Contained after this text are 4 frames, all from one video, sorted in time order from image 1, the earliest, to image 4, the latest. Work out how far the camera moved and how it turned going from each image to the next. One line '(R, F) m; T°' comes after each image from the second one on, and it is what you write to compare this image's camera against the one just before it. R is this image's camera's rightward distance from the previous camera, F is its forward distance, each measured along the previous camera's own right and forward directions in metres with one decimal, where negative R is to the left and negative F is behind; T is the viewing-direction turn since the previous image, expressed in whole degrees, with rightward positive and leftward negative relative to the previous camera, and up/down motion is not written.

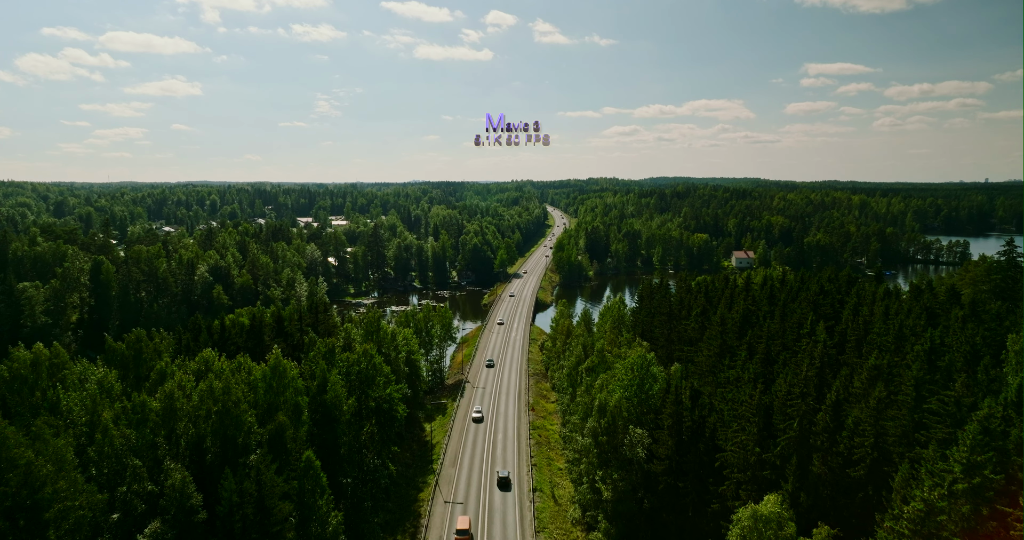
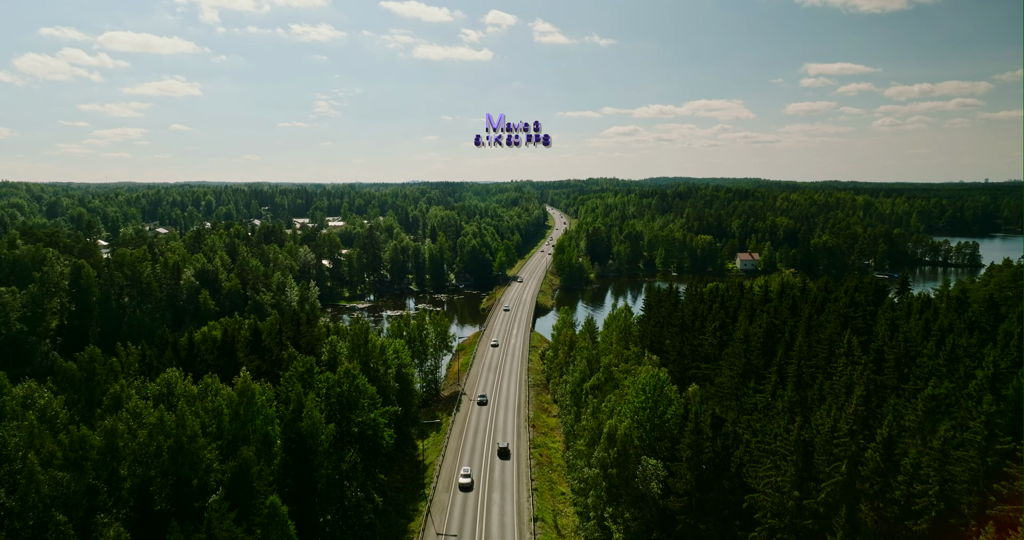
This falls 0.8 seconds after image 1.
(+0.1, +3.9) m; 0°
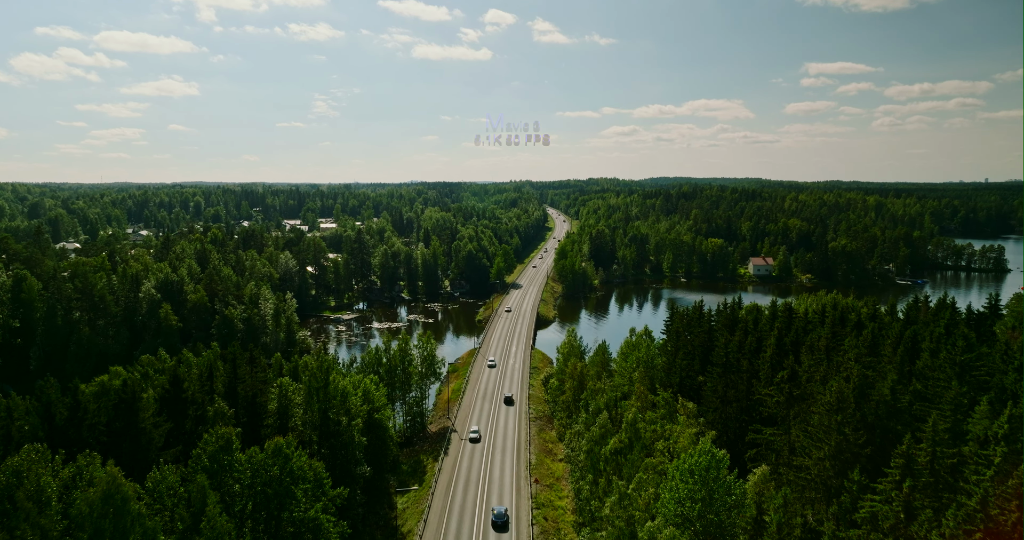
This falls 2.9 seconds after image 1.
(+0.1, +9.7) m; 0°
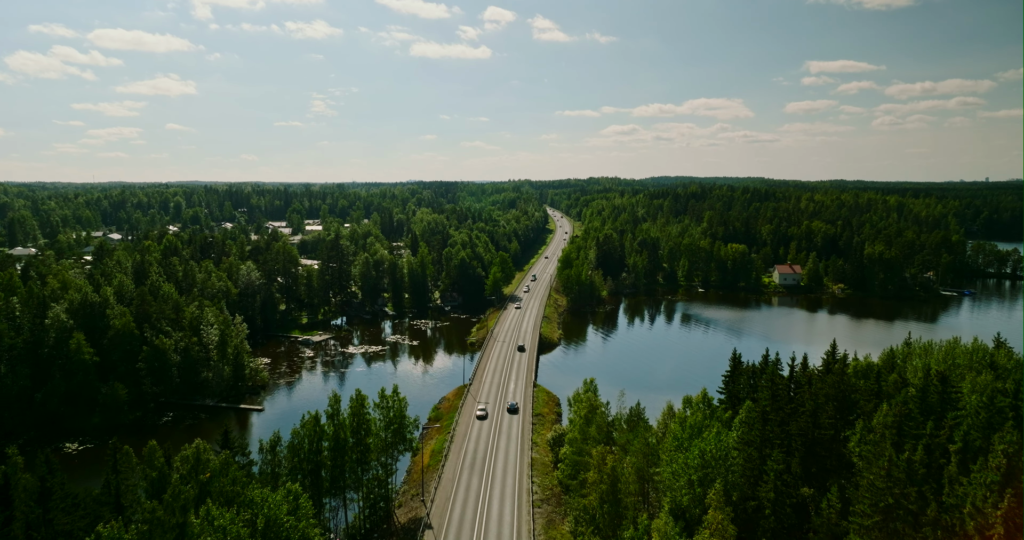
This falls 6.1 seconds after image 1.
(+0.2, +16.0) m; 0°
